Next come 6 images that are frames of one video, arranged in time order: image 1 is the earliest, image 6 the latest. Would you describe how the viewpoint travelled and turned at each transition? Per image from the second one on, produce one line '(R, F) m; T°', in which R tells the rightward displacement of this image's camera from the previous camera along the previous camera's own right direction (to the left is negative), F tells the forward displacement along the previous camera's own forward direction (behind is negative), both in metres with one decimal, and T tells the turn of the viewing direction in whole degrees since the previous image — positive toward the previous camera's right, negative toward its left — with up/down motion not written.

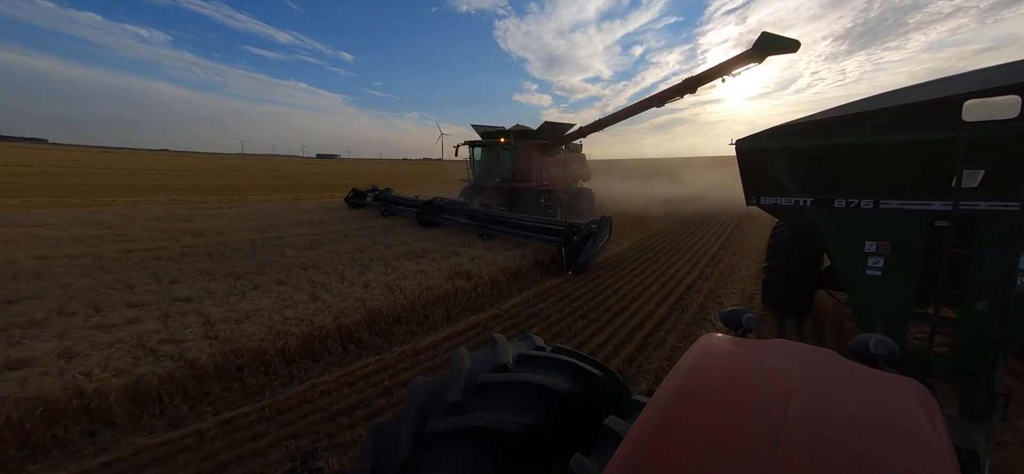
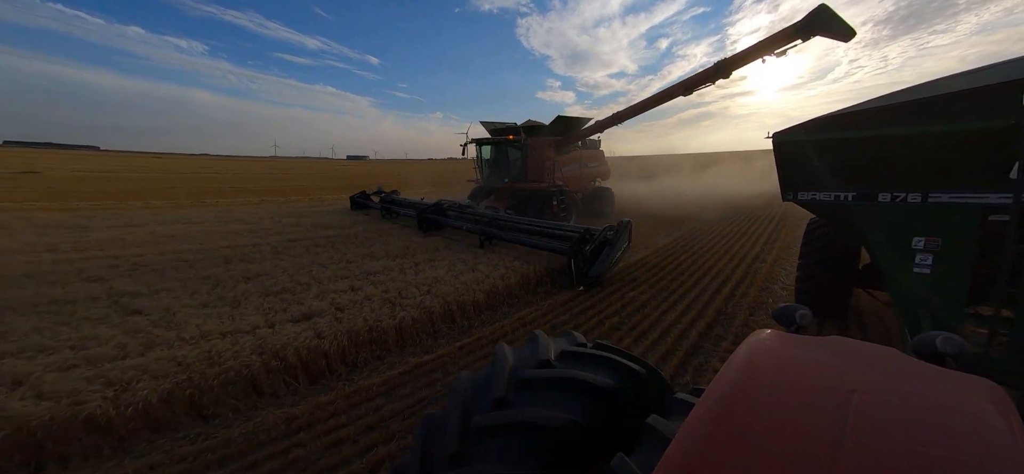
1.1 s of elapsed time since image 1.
(-0.4, -0.4) m; -3°
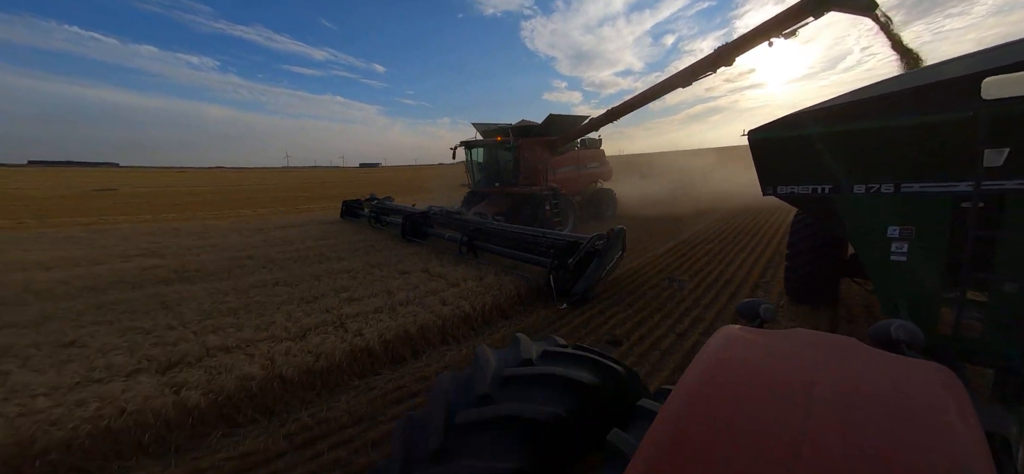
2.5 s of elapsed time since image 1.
(+0.5, -0.2) m; -2°
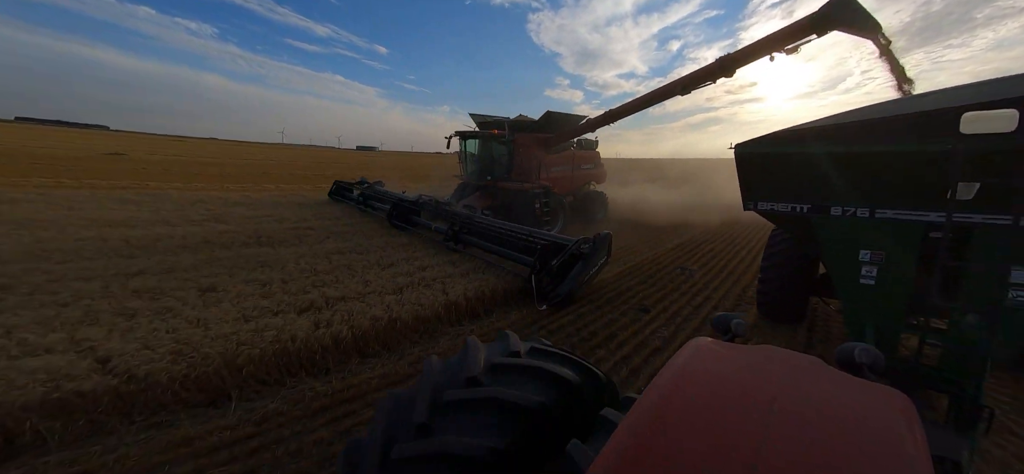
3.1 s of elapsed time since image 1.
(-0.3, -0.3) m; +1°
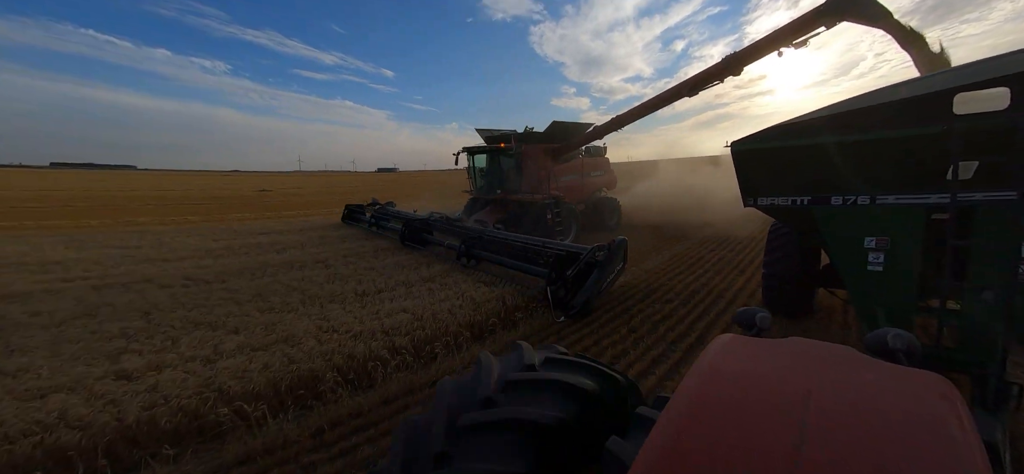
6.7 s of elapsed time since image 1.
(-0.4, -0.9) m; -2°
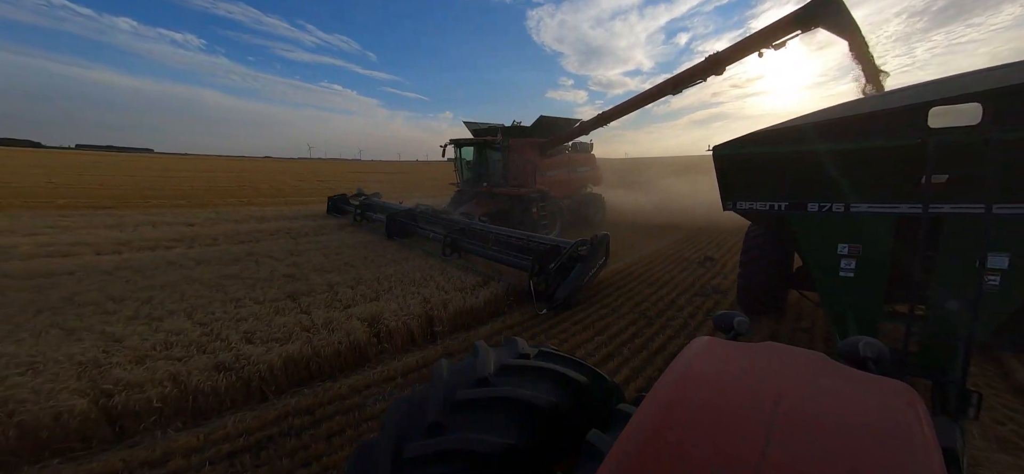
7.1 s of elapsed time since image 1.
(+0.2, -0.1) m; +1°
